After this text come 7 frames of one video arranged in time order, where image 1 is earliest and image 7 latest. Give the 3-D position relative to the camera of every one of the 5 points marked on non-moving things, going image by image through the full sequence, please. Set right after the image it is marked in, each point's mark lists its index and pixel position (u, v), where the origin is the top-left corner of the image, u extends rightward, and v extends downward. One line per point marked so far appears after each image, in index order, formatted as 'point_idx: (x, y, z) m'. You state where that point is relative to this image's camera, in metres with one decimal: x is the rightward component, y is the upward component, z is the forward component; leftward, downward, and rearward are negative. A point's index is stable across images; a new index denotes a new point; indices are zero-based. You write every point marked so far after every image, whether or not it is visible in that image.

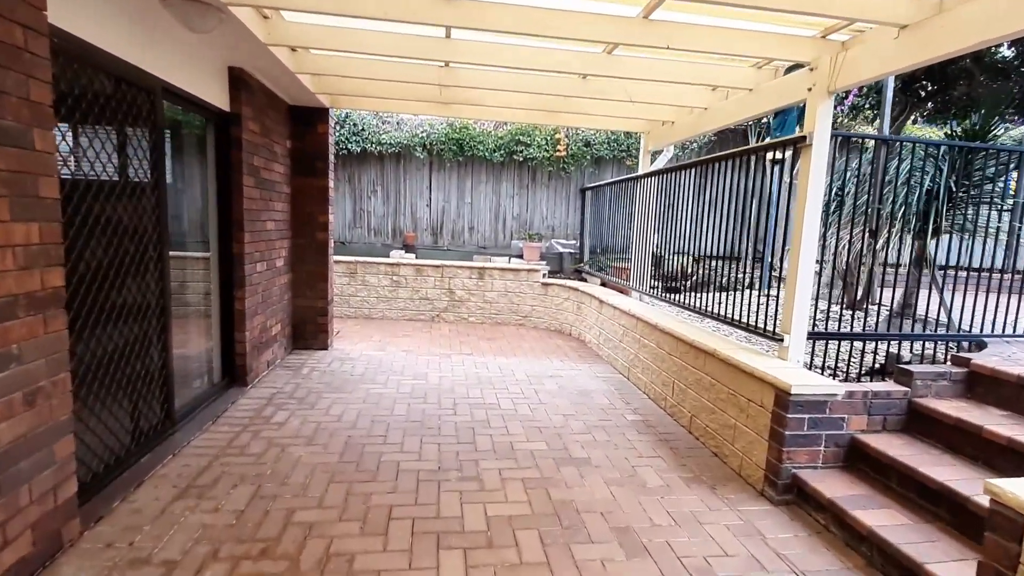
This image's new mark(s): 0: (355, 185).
0: (-2.3, +1.5, +7.3) m
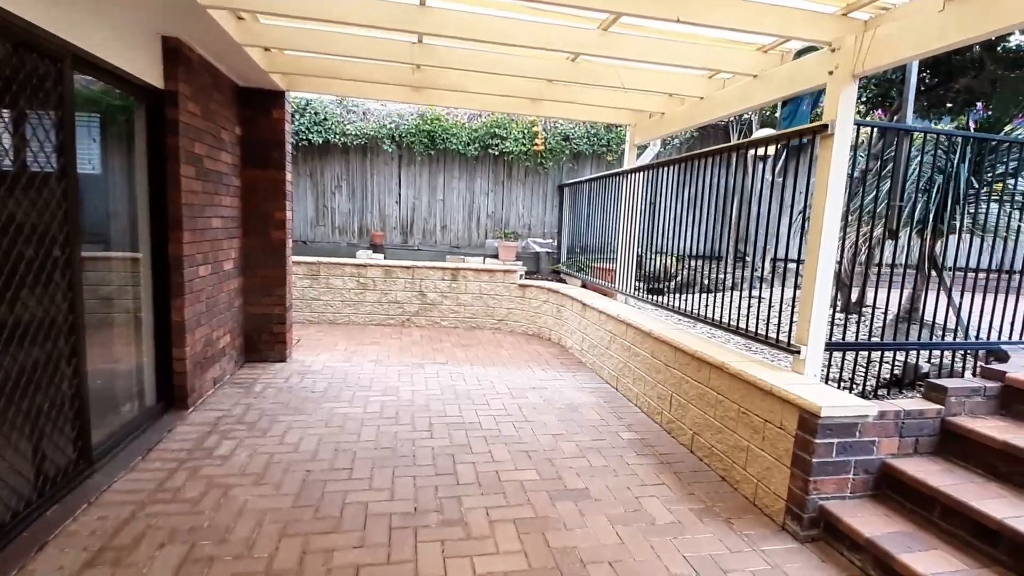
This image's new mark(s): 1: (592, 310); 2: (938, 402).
0: (-2.6, +1.5, +6.8) m
1: (+0.8, -0.2, +4.9) m
2: (+2.1, -0.6, +2.4) m
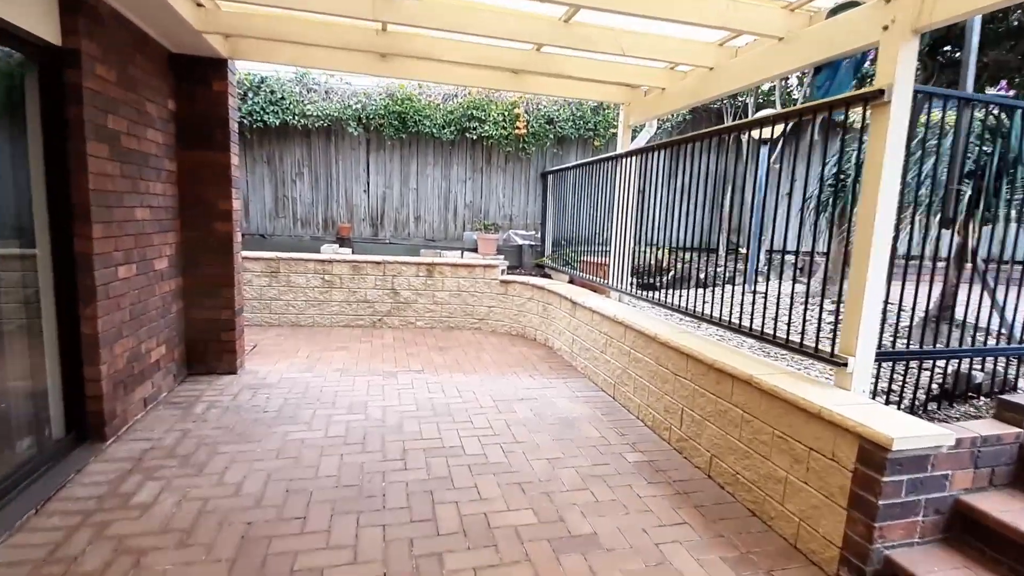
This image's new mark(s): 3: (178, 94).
0: (-2.9, +1.5, +6.1) m
1: (+0.6, -0.2, +4.5) m
2: (+2.0, -0.6, +2.0) m
3: (-2.4, +1.4, +3.6) m
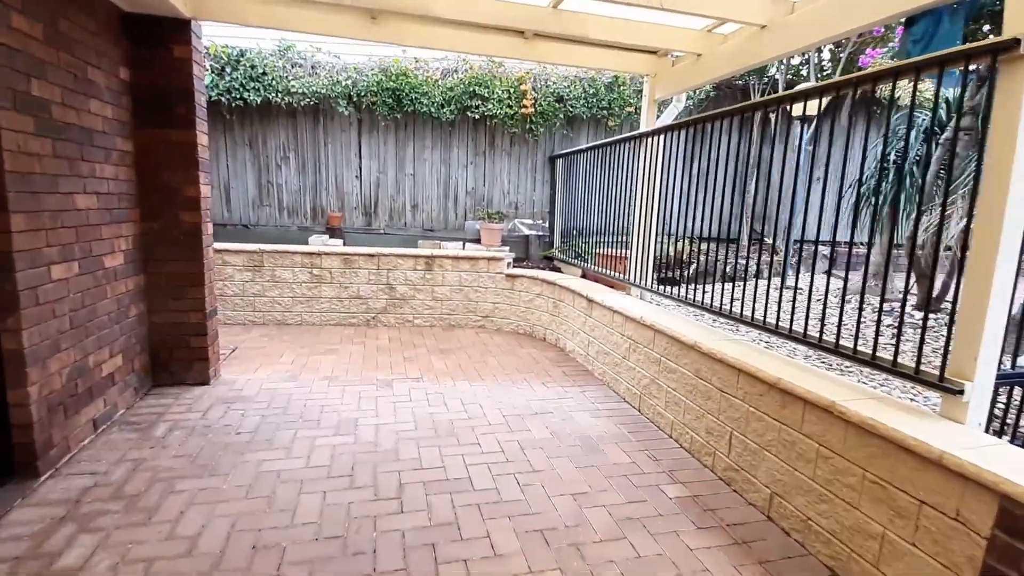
0: (-2.8, +1.5, +5.6) m
1: (+0.7, -0.2, +4.0) m
2: (+2.1, -0.6, +1.6) m
3: (-2.3, +1.4, +3.1) m
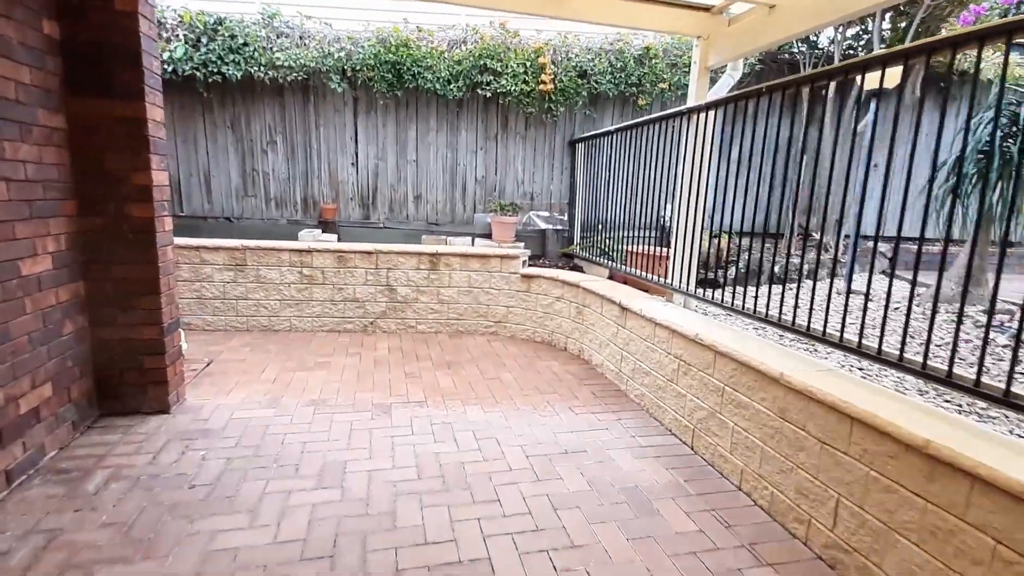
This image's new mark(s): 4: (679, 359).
0: (-2.7, +1.5, +4.9) m
1: (+0.9, -0.2, +3.3) m
2: (+2.2, -0.7, +0.9) m
3: (-2.2, +1.4, +2.5) m
4: (+1.0, -0.4, +2.9) m
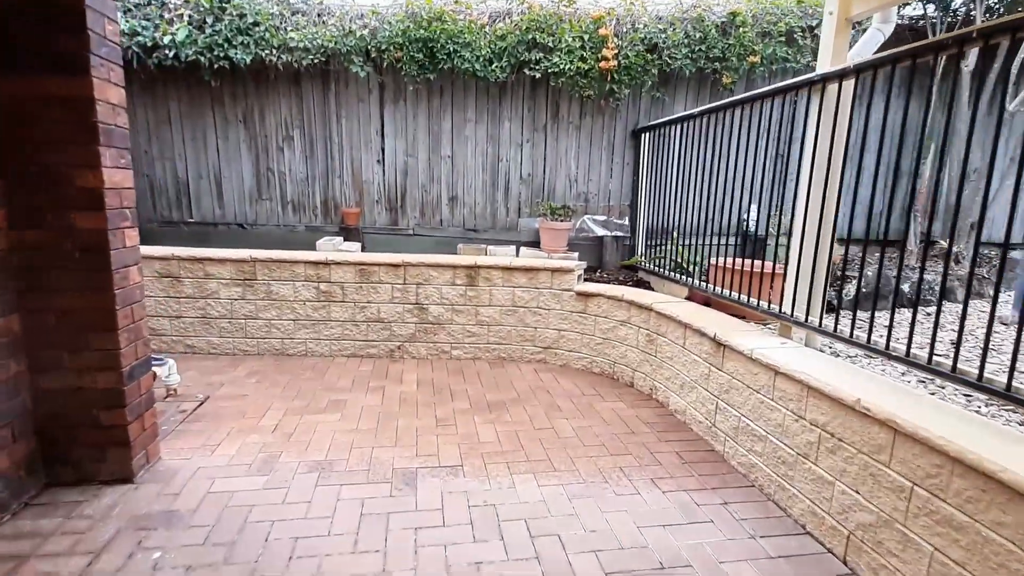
0: (-2.2, +1.4, +4.3) m
1: (+1.2, -0.4, +2.5) m
2: (+2.4, -0.8, 0.0) m
3: (-1.9, +1.2, +1.8) m
4: (+1.2, -0.6, +2.1) m
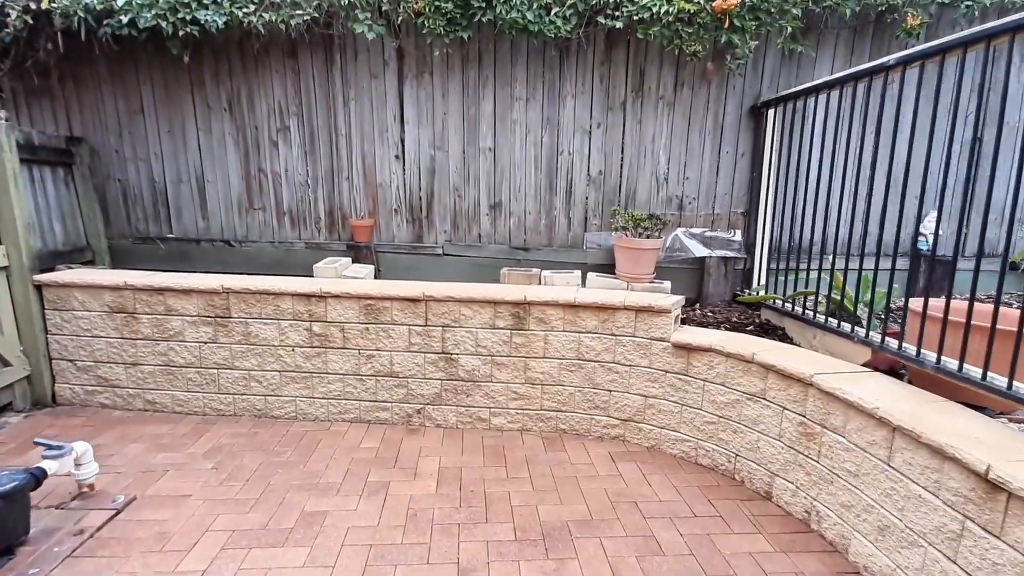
0: (-1.8, +1.1, +3.3) m
1: (+1.4, -0.6, +1.2) m
2: (+2.3, -1.1, -1.5) m
3: (-1.8, +1.0, +0.8) m
4: (+1.4, -0.8, +0.7) m
